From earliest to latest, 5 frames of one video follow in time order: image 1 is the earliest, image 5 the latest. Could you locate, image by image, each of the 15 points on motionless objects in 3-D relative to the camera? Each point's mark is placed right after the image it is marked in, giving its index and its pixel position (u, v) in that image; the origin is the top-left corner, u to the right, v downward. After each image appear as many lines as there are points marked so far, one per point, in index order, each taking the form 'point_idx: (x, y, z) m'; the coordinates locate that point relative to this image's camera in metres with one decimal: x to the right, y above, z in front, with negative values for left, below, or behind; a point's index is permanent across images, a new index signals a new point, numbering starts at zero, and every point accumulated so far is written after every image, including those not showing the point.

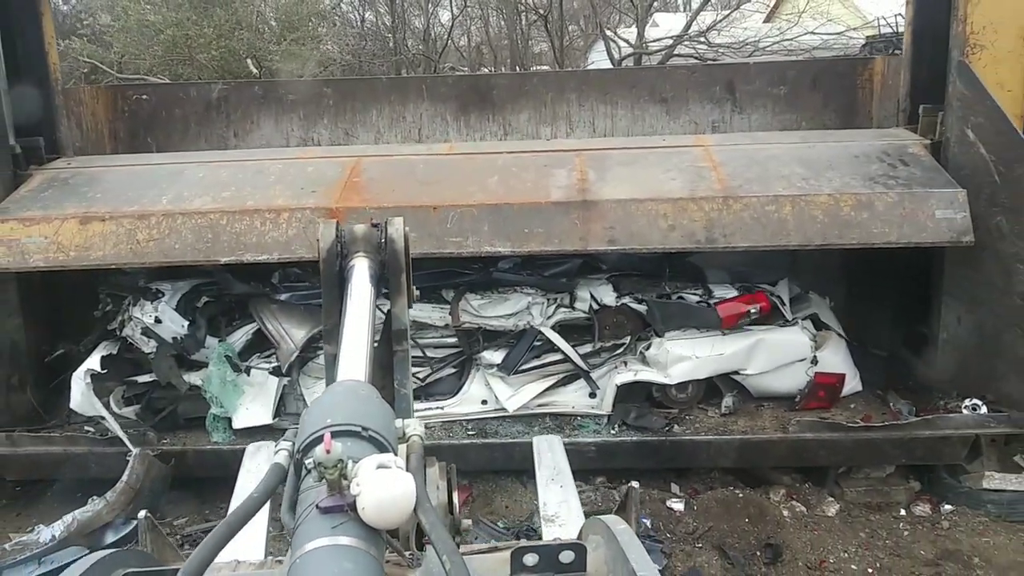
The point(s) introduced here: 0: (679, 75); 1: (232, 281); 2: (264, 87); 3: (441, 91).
0: (+0.8, +1.0, +4.3) m
1: (-1.0, 0.0, +3.5) m
2: (-1.1, +0.9, +4.4) m
3: (-0.3, +0.9, +4.4) m
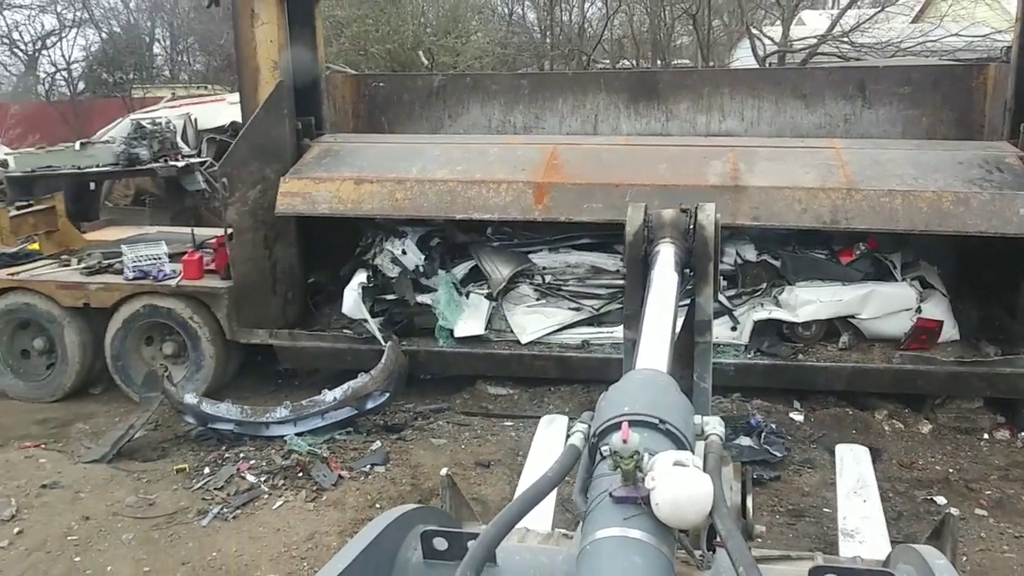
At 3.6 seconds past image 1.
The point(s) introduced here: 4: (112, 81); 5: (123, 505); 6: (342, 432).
0: (+1.6, +1.1, +5.1) m
1: (-0.3, +0.3, +4.6) m
2: (-0.2, +1.2, +5.5) m
3: (+0.6, +1.1, +5.4) m
4: (-7.9, +4.0, +18.7) m
5: (-1.5, -0.8, +3.7) m
6: (-0.7, -0.6, +4.1) m
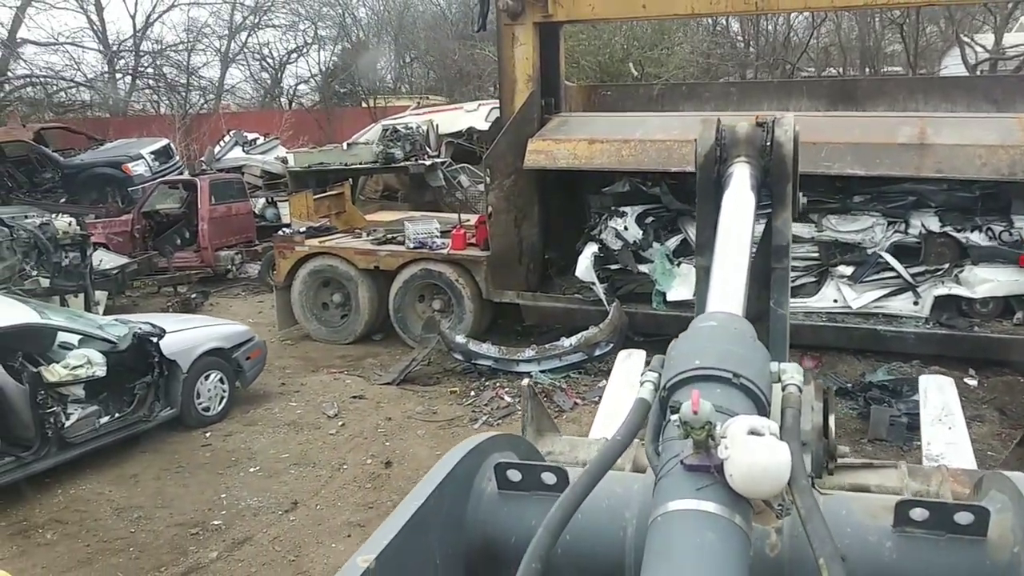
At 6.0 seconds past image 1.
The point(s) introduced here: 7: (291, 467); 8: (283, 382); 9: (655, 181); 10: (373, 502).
0: (+2.9, +1.2, +5.7) m
1: (+0.9, +0.4, +5.5) m
2: (+1.2, +1.3, +6.4) m
3: (+1.9, +1.2, +6.1) m
4: (-3.6, +4.3, +20.9) m
5: (-0.5, -0.6, +4.8) m
6: (+0.3, -0.5, +5.1) m
7: (-1.0, -0.8, +4.3) m
8: (-1.3, -0.5, +5.4) m
9: (+0.8, +0.6, +5.6) m
10: (-0.6, -0.9, +3.9) m
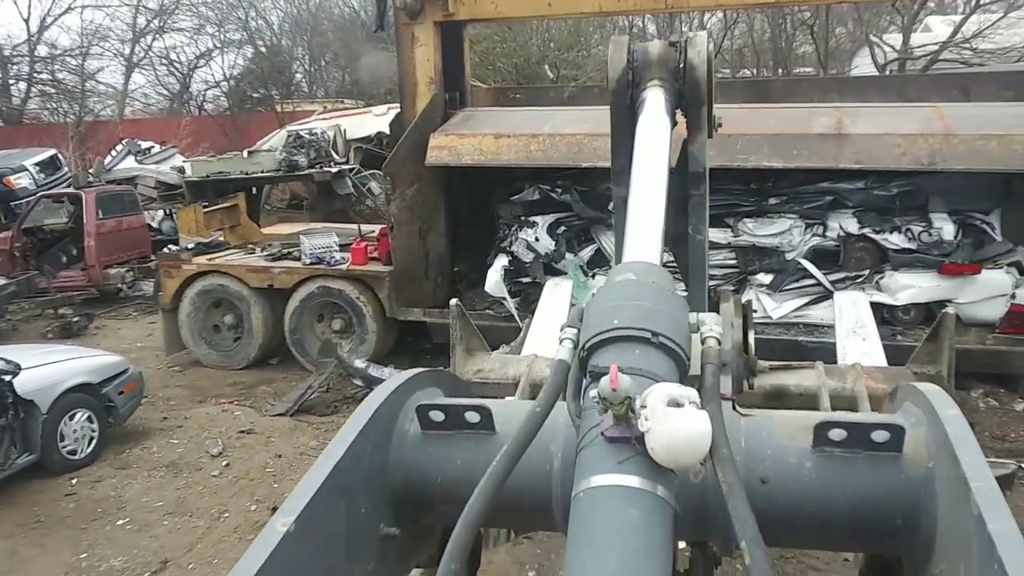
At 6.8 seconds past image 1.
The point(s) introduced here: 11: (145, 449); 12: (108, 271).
0: (+2.4, +1.2, +5.5) m
1: (+0.4, +0.4, +5.2) m
2: (+0.6, +1.3, +6.1) m
3: (+1.3, +1.2, +5.9) m
4: (-5.4, +4.0, +20.2) m
5: (-0.9, -0.7, +4.4) m
6: (-0.1, -0.5, +4.8) m
7: (-1.4, -0.9, +3.8) m
8: (-1.8, -0.7, +5.0) m
9: (+0.3, +0.6, +5.3) m
10: (-0.9, -1.0, +3.5) m
11: (-1.7, -0.8, +4.5) m
12: (-3.3, +0.1, +7.8) m
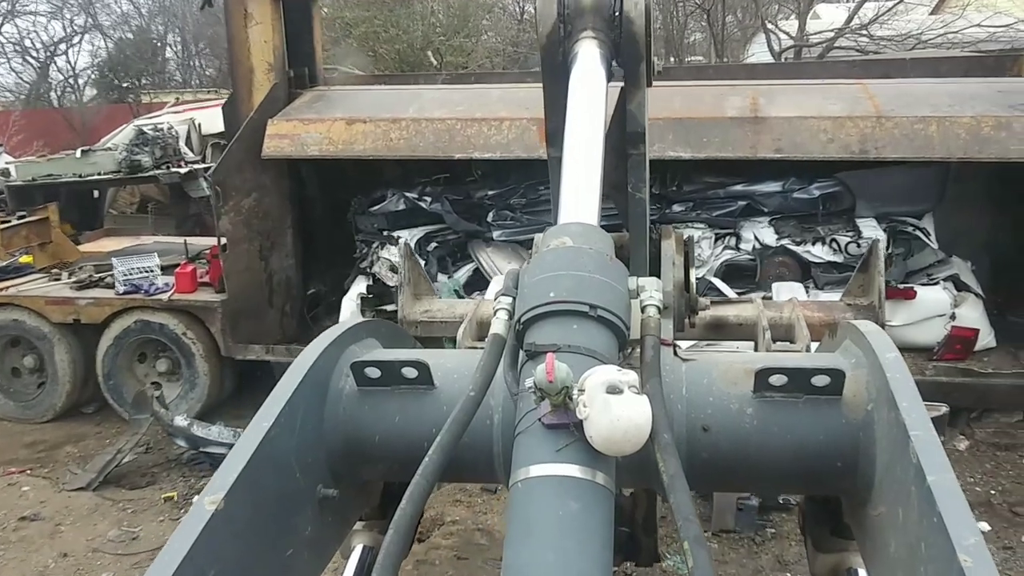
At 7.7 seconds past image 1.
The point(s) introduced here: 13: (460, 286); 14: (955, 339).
0: (+1.7, +1.1, +4.9) m
1: (-0.2, +0.3, +4.3) m
2: (-0.2, +1.2, +5.3) m
3: (+0.6, +1.1, +5.1) m
4: (-7.6, +3.9, +18.6) m
5: (-1.5, -0.9, +3.4) m
6: (-0.7, -0.7, +3.9) m
7: (-1.8, -1.1, +2.8) m
8: (-2.4, -0.8, +3.9) m
9: (-0.4, +0.4, +4.5) m
10: (-1.4, -1.1, +2.6) m
11: (-2.3, -0.9, +3.5) m
12: (-4.2, -0.1, +6.5) m
13: (-0.2, 0.0, +4.3) m
14: (+1.8, -0.2, +3.9) m
